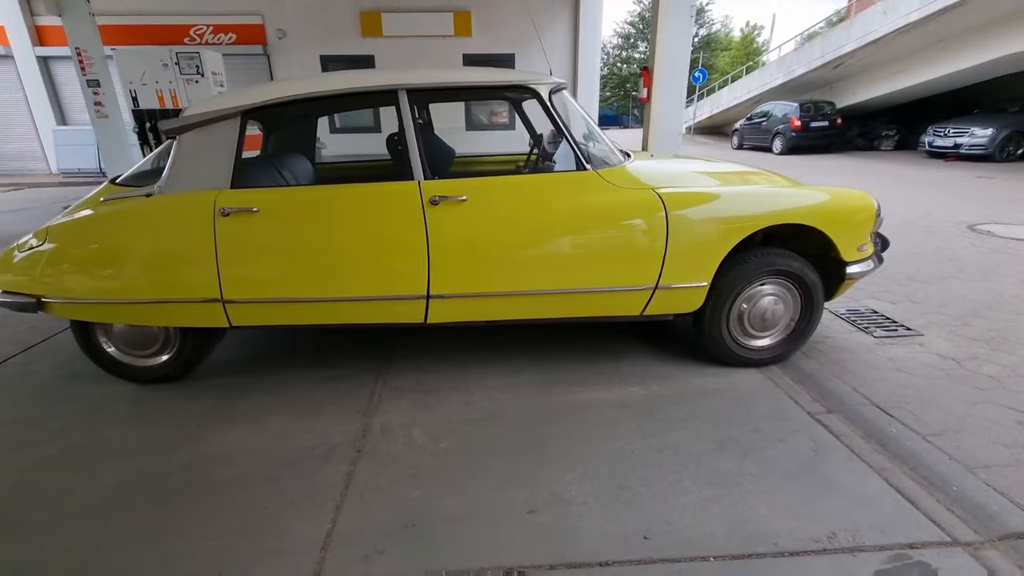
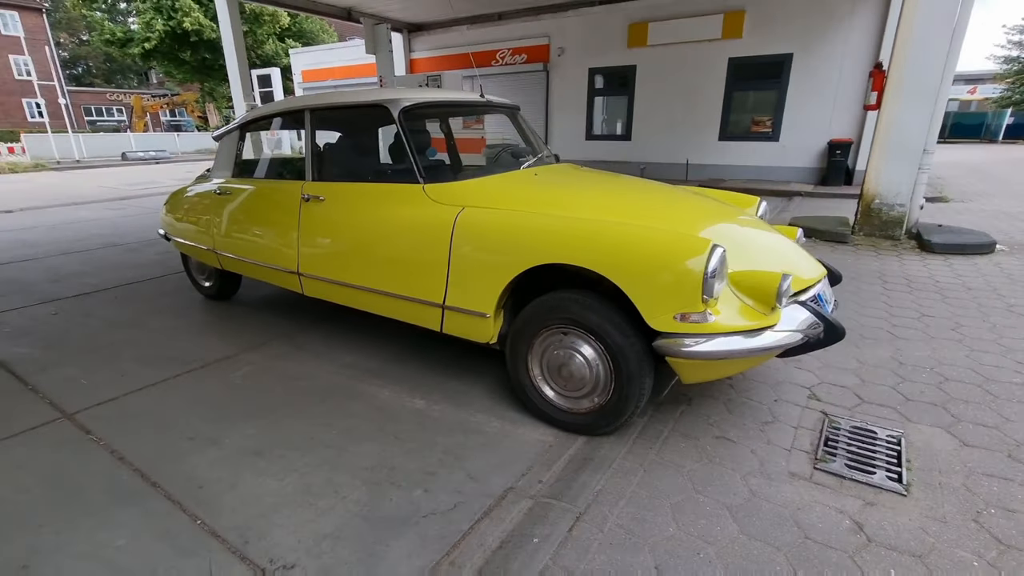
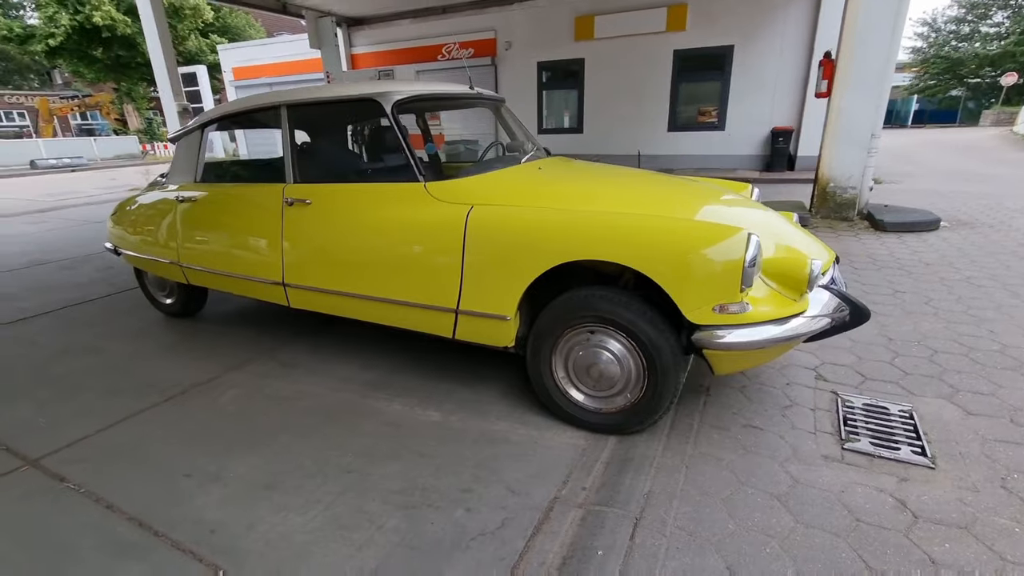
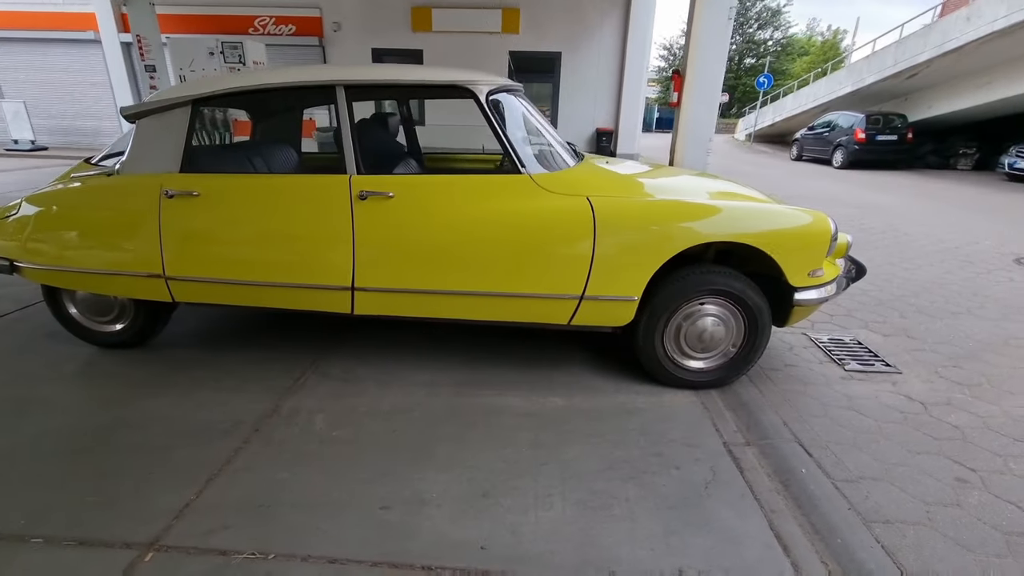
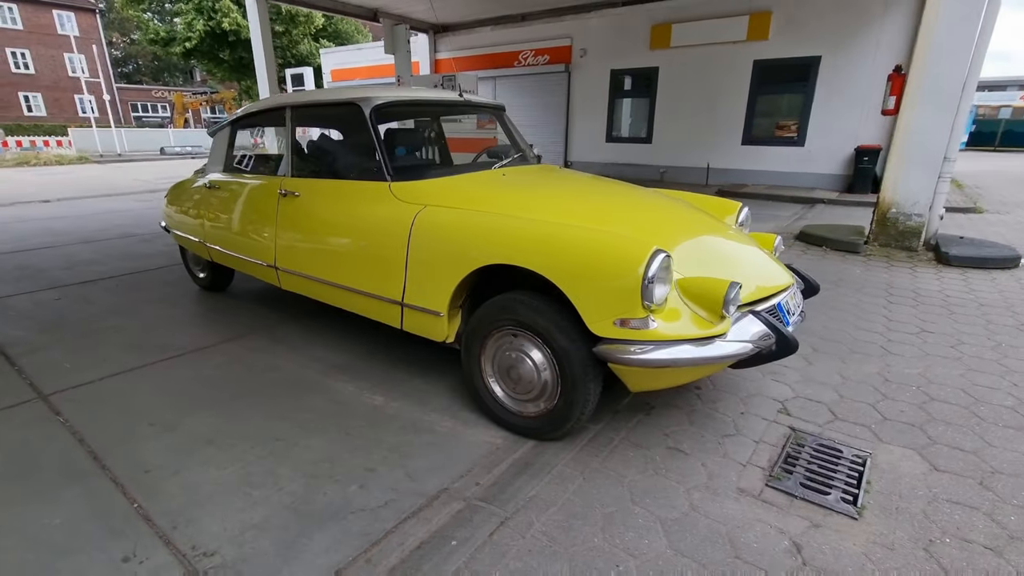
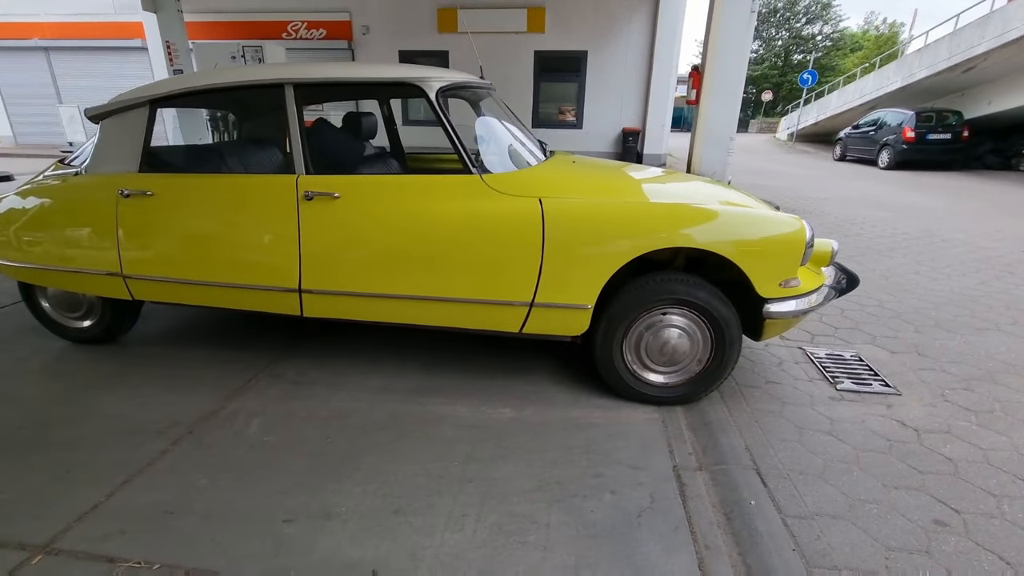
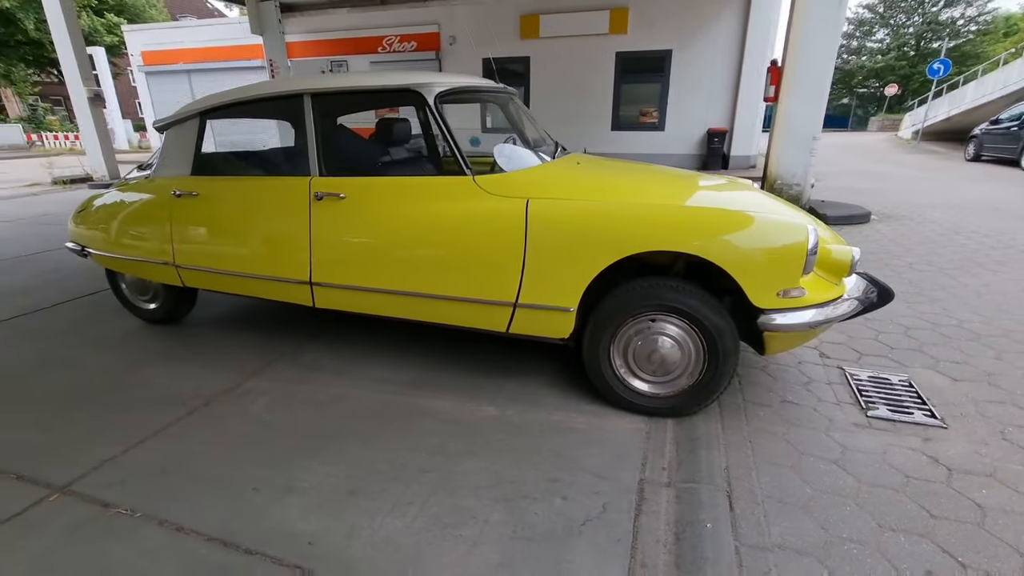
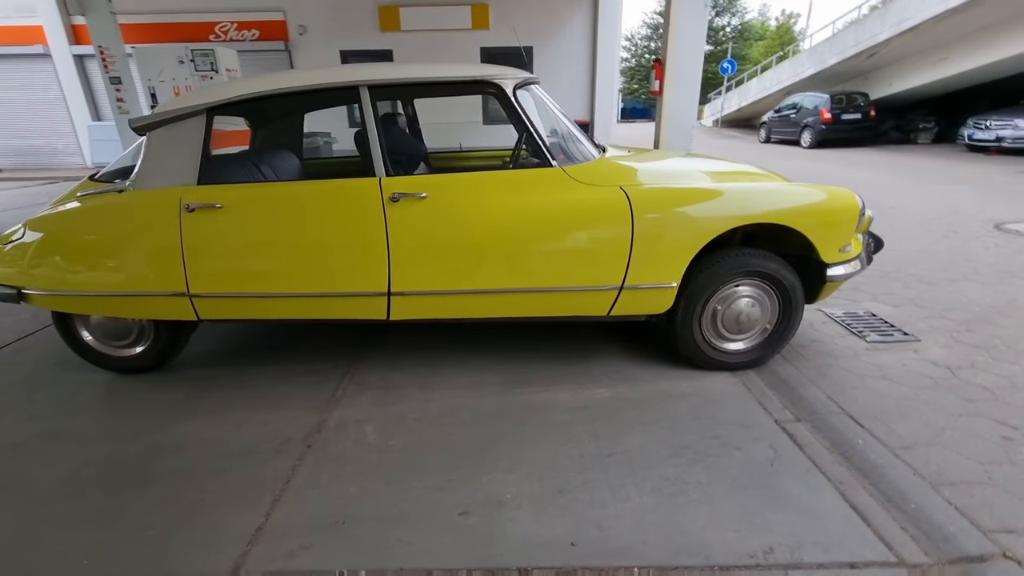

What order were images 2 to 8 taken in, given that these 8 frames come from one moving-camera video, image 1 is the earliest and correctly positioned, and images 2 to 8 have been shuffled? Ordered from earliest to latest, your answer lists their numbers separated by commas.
8, 4, 6, 7, 3, 2, 5
